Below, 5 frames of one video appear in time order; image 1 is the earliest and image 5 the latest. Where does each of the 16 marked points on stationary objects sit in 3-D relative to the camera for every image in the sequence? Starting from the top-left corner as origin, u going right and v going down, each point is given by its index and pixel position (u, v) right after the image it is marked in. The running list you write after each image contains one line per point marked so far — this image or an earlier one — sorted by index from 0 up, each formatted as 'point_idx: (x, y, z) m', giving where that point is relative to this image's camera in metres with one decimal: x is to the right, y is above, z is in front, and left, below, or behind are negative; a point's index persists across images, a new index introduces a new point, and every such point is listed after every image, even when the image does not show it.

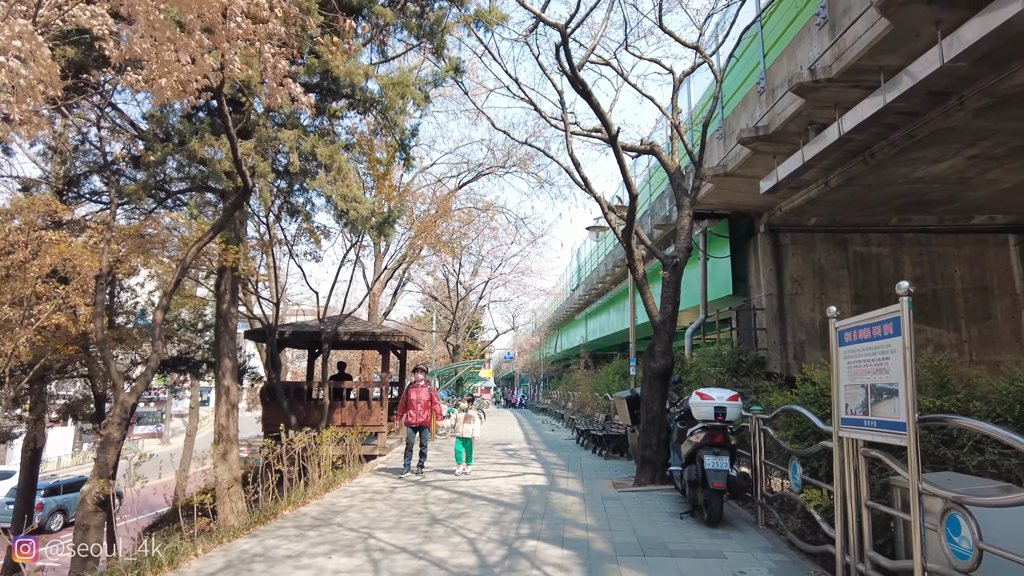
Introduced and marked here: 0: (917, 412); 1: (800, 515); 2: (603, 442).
0: (+1.9, -0.6, +3.1) m
1: (+2.2, -1.7, +5.0) m
2: (+1.6, -2.7, +11.7) m
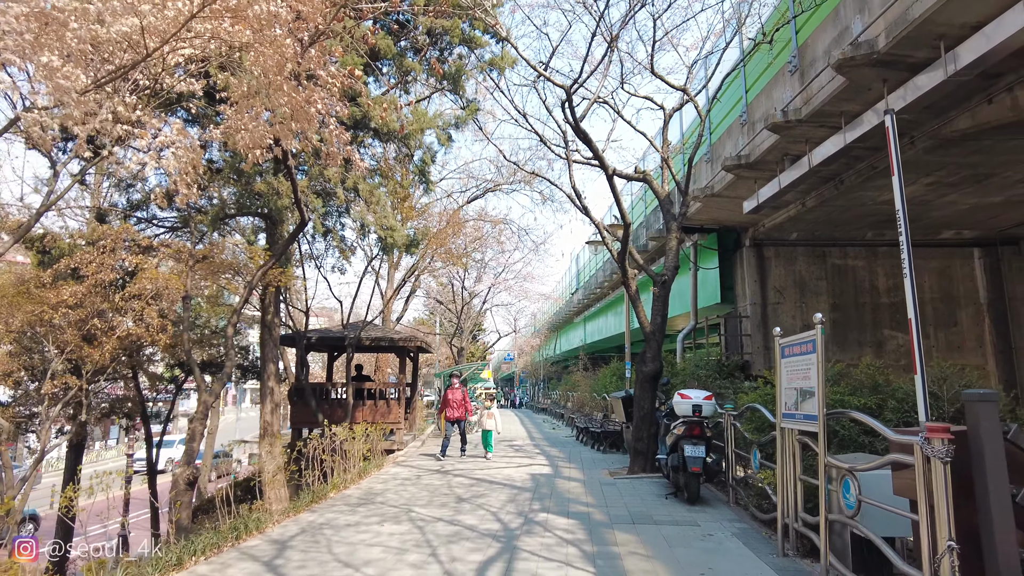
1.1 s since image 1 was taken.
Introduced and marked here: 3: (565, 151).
0: (+2.0, -0.8, +4.3) m
1: (+2.3, -1.9, +6.2) m
2: (+1.7, -2.9, +12.9) m
3: (+1.0, +2.5, +11.9) m
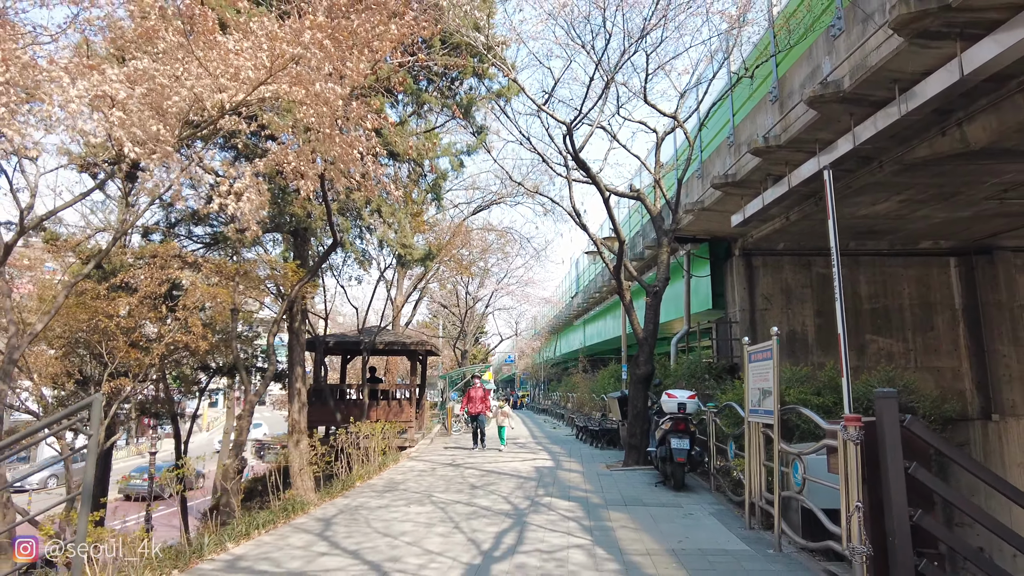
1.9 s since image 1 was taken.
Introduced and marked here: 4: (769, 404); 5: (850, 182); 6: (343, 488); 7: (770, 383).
0: (+2.1, -0.9, +5.3) m
1: (+2.4, -2.1, +7.2) m
2: (+1.8, -3.1, +13.9) m
3: (+1.1, +2.3, +12.9) m
4: (+2.1, -1.0, +5.5) m
5: (+5.7, +1.8, +11.3) m
6: (-2.2, -2.6, +8.5) m
7: (+2.1, -0.8, +5.5) m
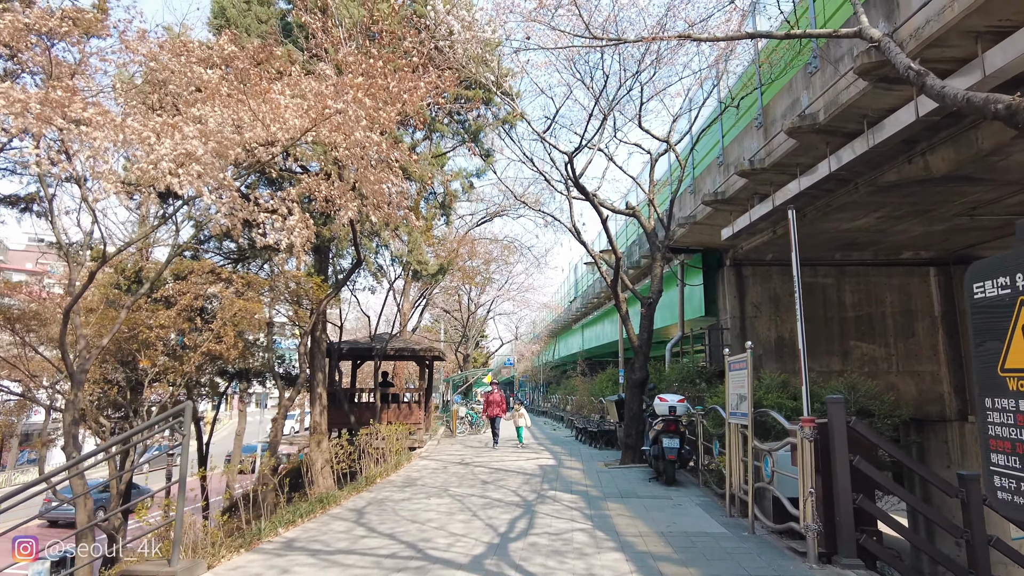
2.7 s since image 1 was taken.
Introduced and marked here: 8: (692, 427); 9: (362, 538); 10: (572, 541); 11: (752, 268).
0: (+2.2, -1.1, +6.2) m
1: (+2.5, -2.3, +8.1) m
2: (+1.9, -3.3, +14.8) m
3: (+1.1, +2.1, +13.8) m
4: (+2.2, -1.2, +6.4) m
5: (+5.8, +1.6, +12.2) m
6: (-2.1, -2.8, +9.4) m
7: (+2.2, -1.0, +6.4) m
8: (+2.5, -1.9, +9.3) m
9: (-1.3, -2.2, +5.9) m
10: (+0.5, -2.1, +5.6) m
11: (+6.0, +0.5, +16.6) m
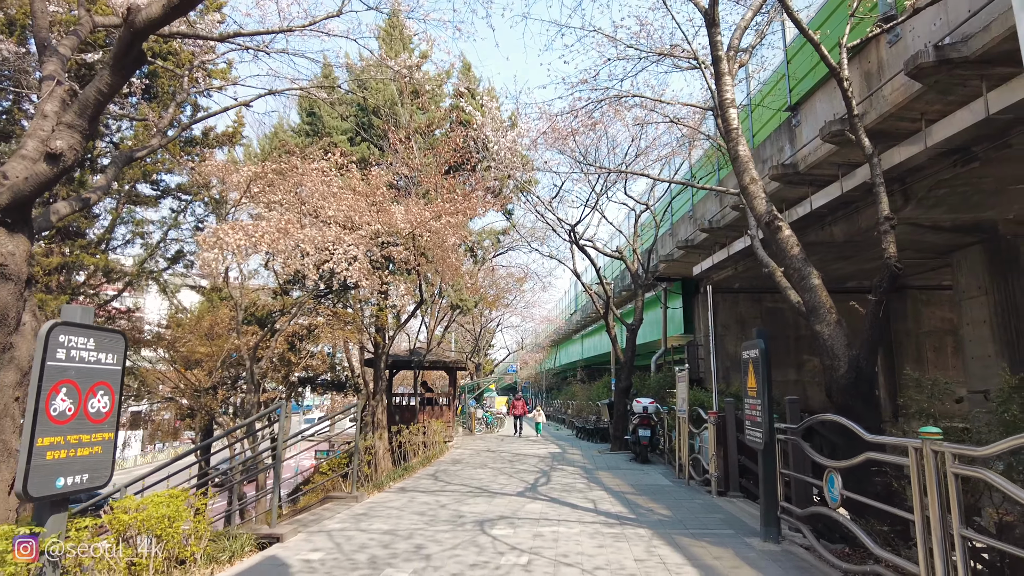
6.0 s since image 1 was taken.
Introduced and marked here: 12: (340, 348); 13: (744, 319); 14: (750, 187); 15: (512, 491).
0: (+2.6, -1.7, +9.8) m
1: (+2.9, -2.9, +11.7) m
2: (+2.3, -4.0, +18.3) m
3: (+1.5, +1.4, +17.4) m
4: (+2.6, -1.8, +10.0) m
5: (+6.2, +0.9, +15.8) m
6: (-1.7, -3.4, +12.9) m
7: (+2.6, -1.6, +10.0) m
8: (+2.9, -2.6, +12.9) m
9: (-1.0, -2.8, +9.5) m
10: (+0.9, -2.7, +9.2) m
11: (+6.4, -0.2, +20.2) m
12: (-3.9, -1.4, +15.1) m
13: (+6.7, -0.9, +19.3) m
14: (+2.2, +0.9, +6.1) m
15: (0.0, -2.7, +8.7) m
